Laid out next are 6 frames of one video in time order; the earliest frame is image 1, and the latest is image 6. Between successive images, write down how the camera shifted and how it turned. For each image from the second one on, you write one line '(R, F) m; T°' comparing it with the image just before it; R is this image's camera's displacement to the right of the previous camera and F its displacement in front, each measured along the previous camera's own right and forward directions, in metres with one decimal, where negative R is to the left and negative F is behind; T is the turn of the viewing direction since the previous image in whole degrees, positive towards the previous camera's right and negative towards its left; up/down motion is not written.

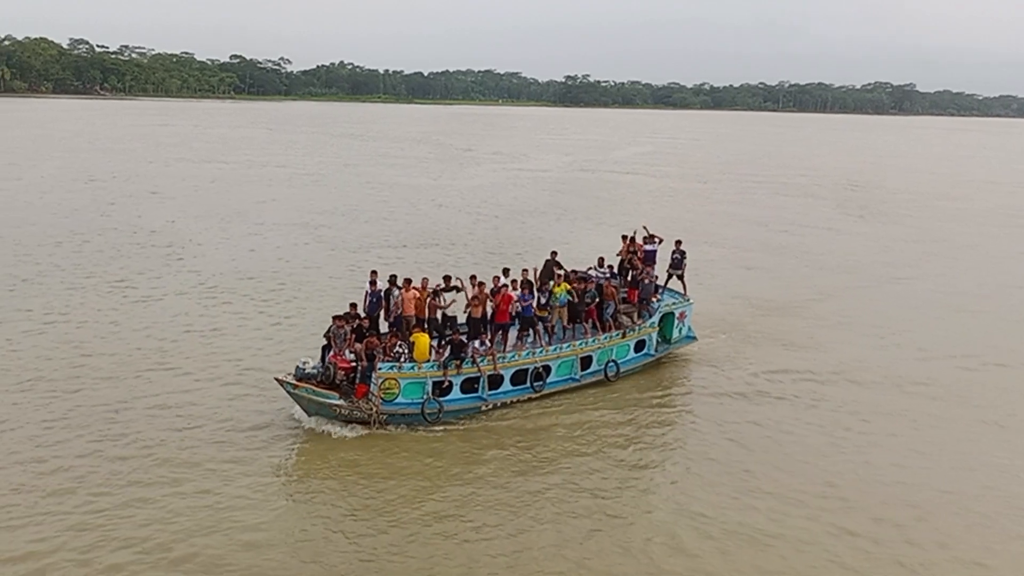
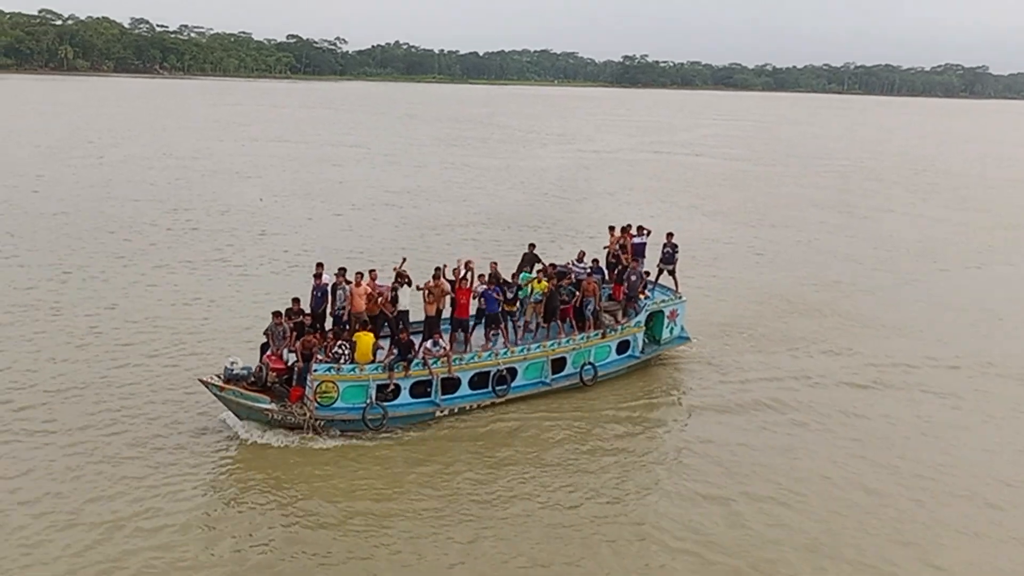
(+1.9, +1.5) m; -4°
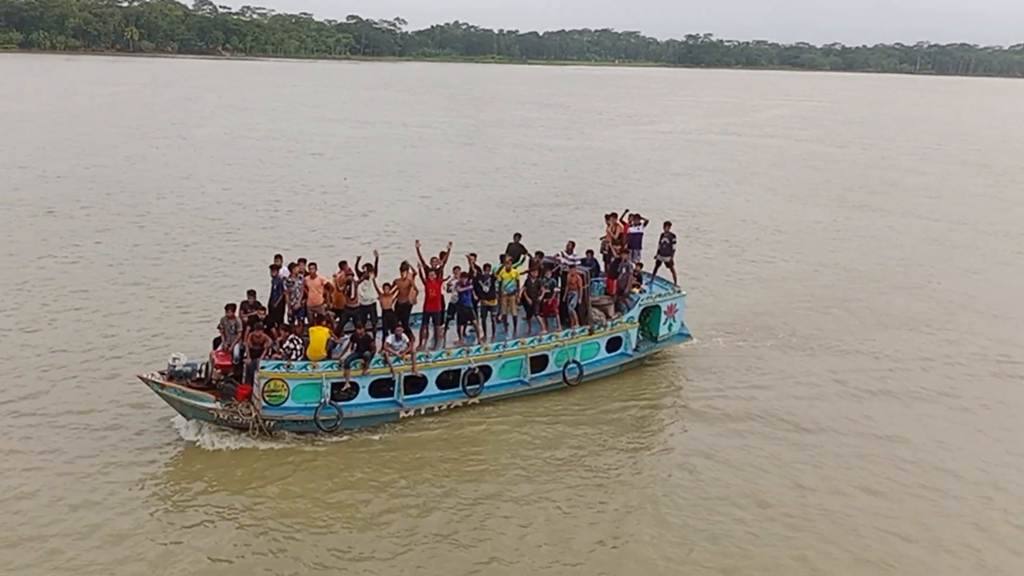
(+1.6, +1.2) m; -4°
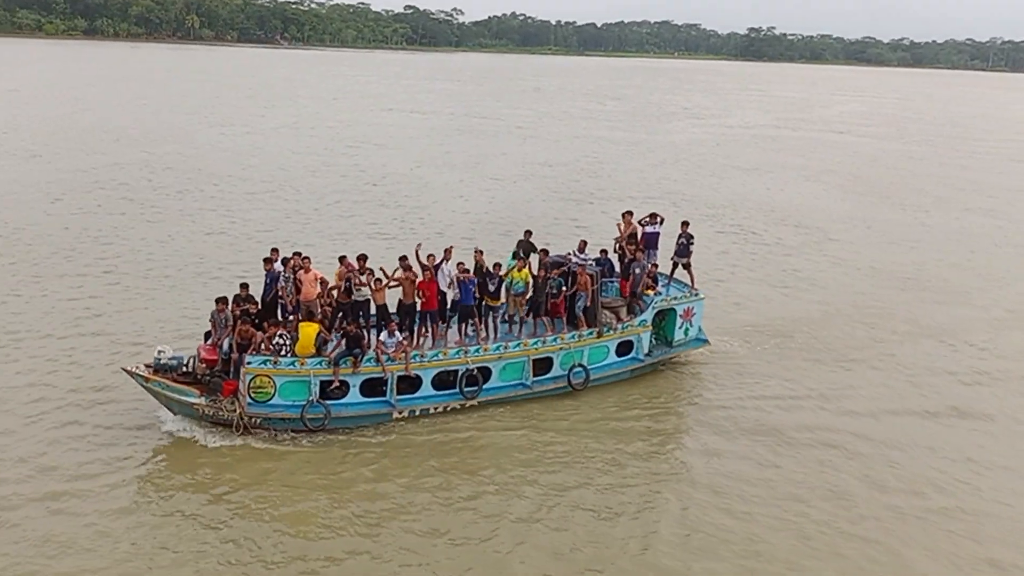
(+0.9, +0.6) m; -3°
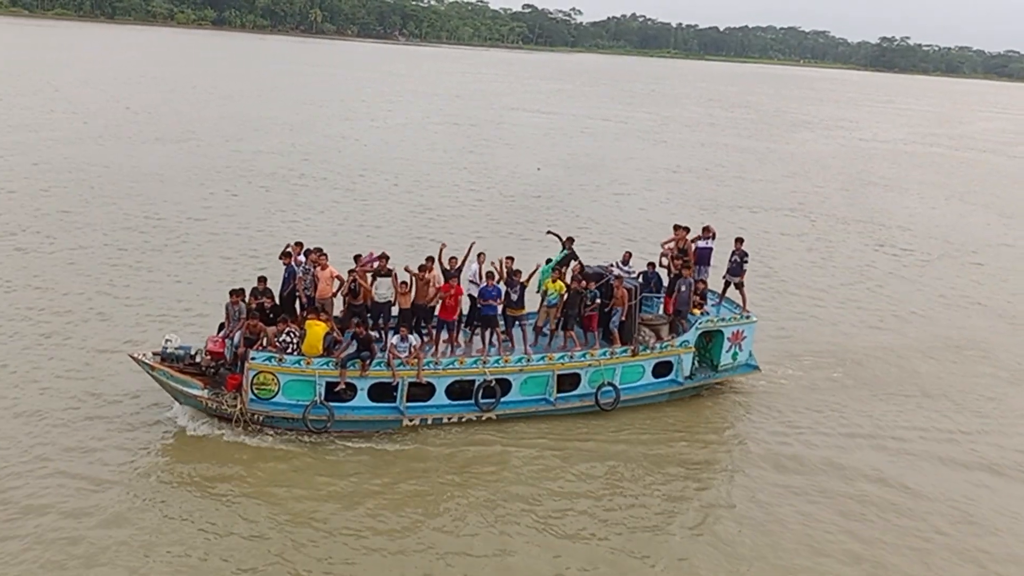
(+1.4, +0.9) m; -7°
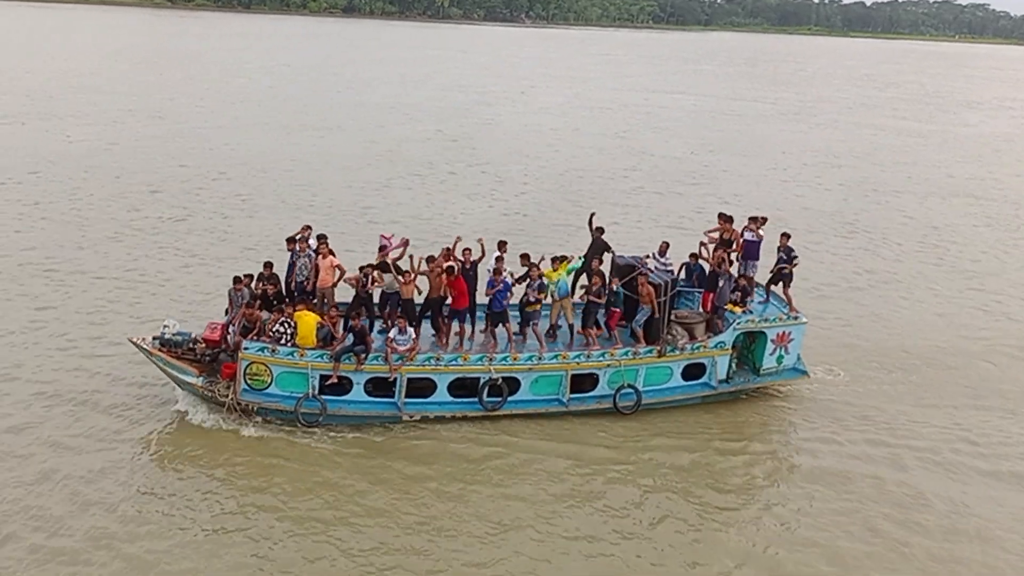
(+2.0, +1.0) m; -8°
